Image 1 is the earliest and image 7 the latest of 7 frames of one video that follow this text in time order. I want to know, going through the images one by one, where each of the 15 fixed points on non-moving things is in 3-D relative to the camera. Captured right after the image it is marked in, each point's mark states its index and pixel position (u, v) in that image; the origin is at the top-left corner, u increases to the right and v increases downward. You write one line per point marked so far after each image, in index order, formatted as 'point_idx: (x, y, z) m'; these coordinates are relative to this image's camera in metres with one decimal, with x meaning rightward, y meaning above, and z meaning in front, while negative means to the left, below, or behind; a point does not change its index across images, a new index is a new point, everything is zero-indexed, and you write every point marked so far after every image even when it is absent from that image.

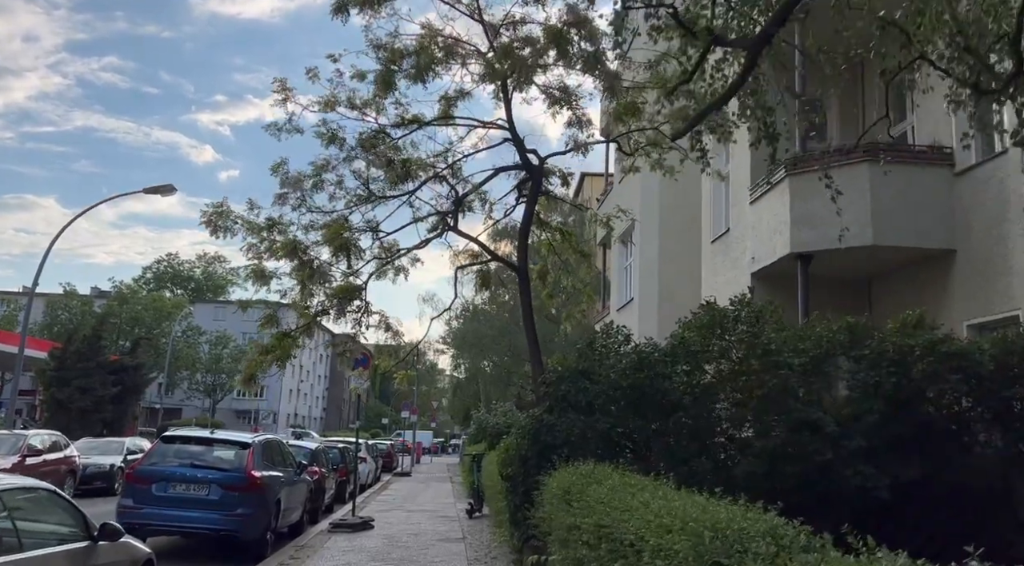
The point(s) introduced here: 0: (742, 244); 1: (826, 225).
0: (+3.8, +0.6, +14.8) m
1: (+4.3, +0.8, +12.2) m
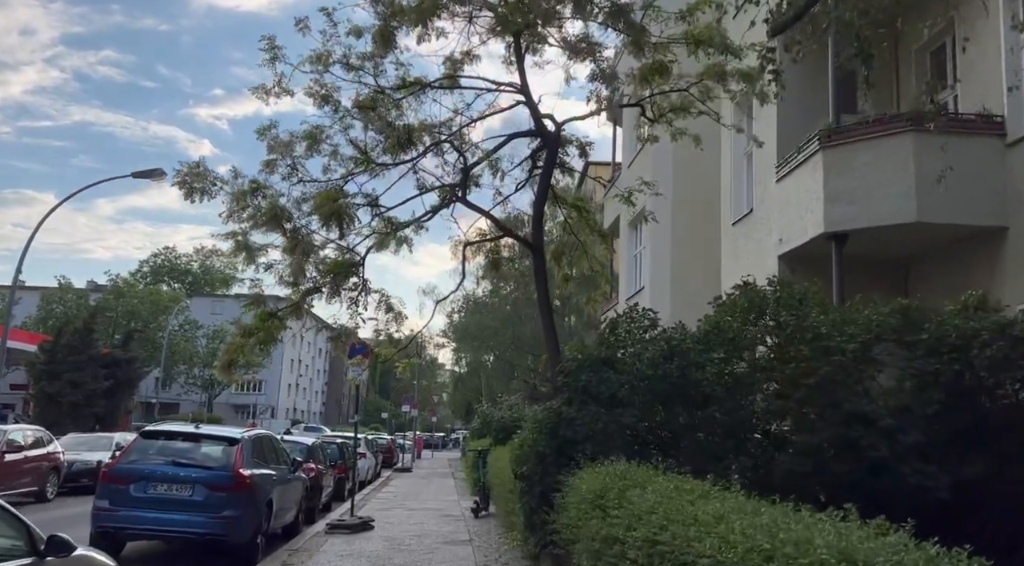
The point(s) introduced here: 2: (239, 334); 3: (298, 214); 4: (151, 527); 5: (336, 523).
0: (+4.0, +0.9, +13.8) m
1: (+4.4, +1.0, +11.2) m
2: (-3.0, -0.5, +9.6) m
3: (-2.3, +0.8, +9.5) m
4: (-4.0, -2.7, +9.8) m
5: (-2.7, -3.7, +13.6) m
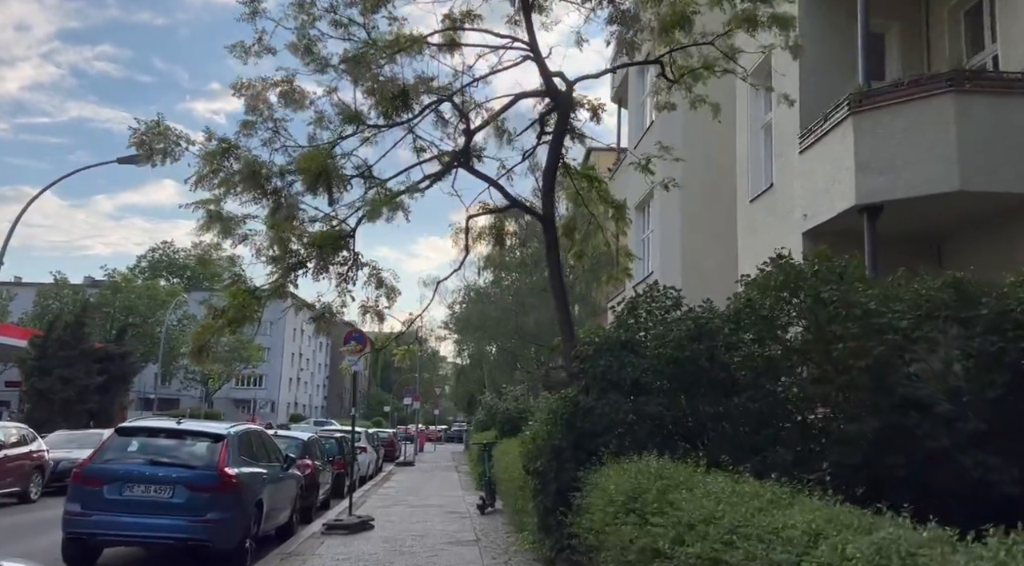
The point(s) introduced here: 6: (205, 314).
0: (+4.0, +1.2, +12.9) m
1: (+4.5, +1.3, +10.4) m
2: (-2.9, -0.3, +8.8) m
3: (-2.2, +0.9, +8.6) m
4: (-3.9, -2.5, +9.0) m
5: (-2.6, -3.4, +12.8) m
6: (-3.0, -0.3, +8.8) m
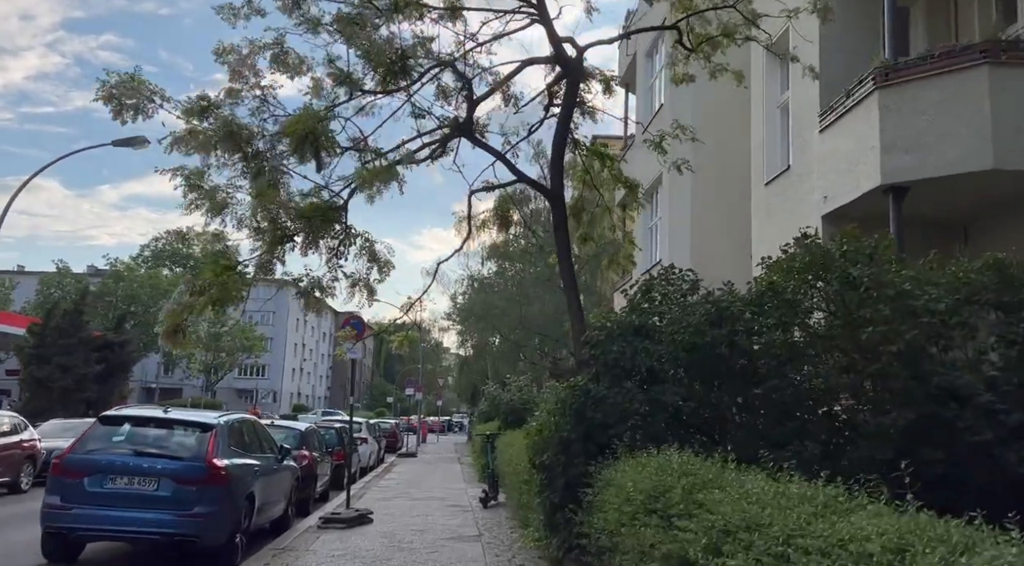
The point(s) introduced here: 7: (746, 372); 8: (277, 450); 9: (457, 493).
0: (+4.1, +1.4, +12.4) m
1: (+4.6, +1.5, +9.8) m
2: (-2.8, -0.2, +8.2) m
3: (-2.2, +1.1, +8.1) m
4: (-3.8, -2.3, +8.5) m
5: (-2.5, -3.2, +12.3) m
6: (-3.0, -0.1, +8.3) m
7: (+1.9, -0.7, +7.4) m
8: (-3.1, -2.2, +11.6) m
9: (-1.1, -4.1, +17.5) m
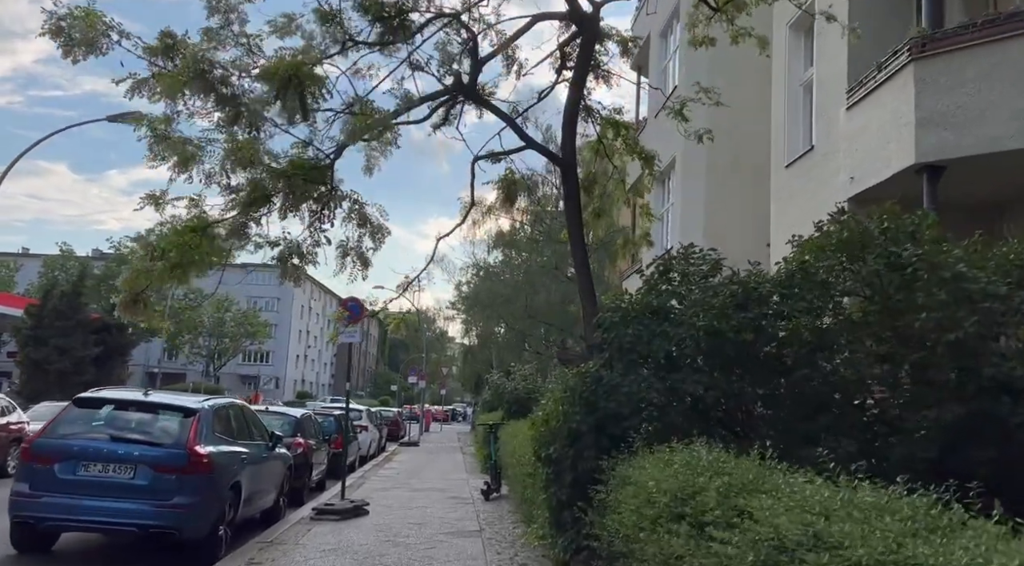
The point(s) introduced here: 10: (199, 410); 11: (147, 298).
0: (+4.2, +1.6, +11.7) m
1: (+4.7, +1.6, +9.1) m
2: (-2.8, +0.1, +7.6) m
3: (-2.1, +1.4, +7.5) m
4: (-3.8, -2.1, +7.9) m
5: (-2.5, -2.9, +11.7) m
6: (-2.9, +0.1, +7.6) m
7: (+2.0, -0.6, +6.8) m
8: (-3.0, -1.9, +11.0) m
9: (-1.0, -3.8, +16.9) m
10: (-3.1, -1.3, +8.9) m
11: (-2.9, -0.2, +7.7) m
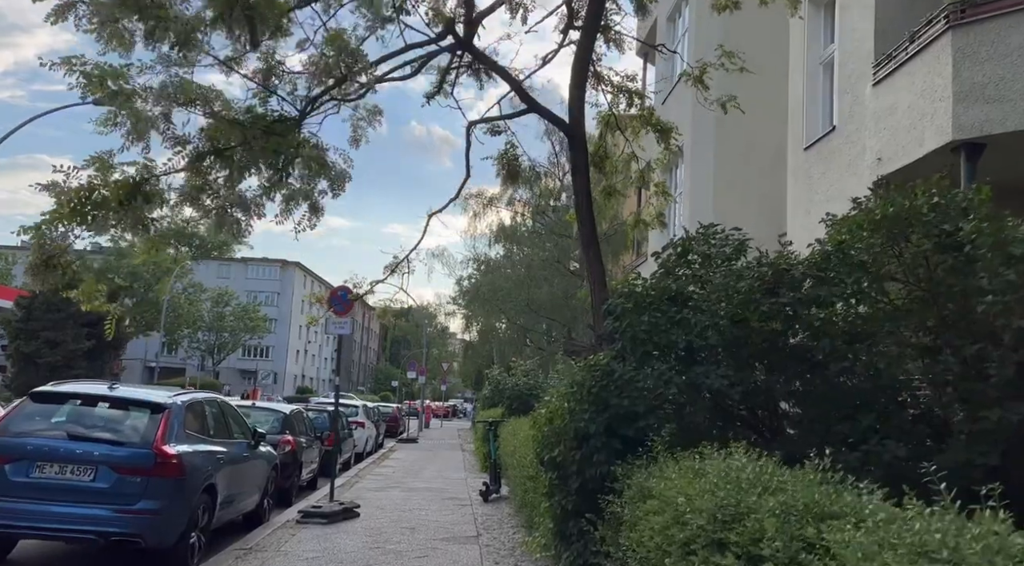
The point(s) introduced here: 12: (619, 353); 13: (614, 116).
0: (+4.2, +1.7, +10.9) m
1: (+4.7, +1.8, +8.3) m
2: (-2.8, +0.2, +6.8) m
3: (-2.1, +1.5, +6.7) m
4: (-3.8, -1.9, +7.1) m
5: (-2.5, -2.8, +11.0) m
6: (-2.9, +0.3, +6.9) m
7: (+2.0, -0.5, +6.0) m
8: (-3.0, -1.7, +10.2) m
9: (-1.0, -3.6, +16.2) m
10: (-3.1, -1.1, +8.1) m
11: (-2.9, 0.0, +7.0) m
12: (+0.7, -0.5, +6.3) m
13: (+1.0, +1.6, +8.9) m
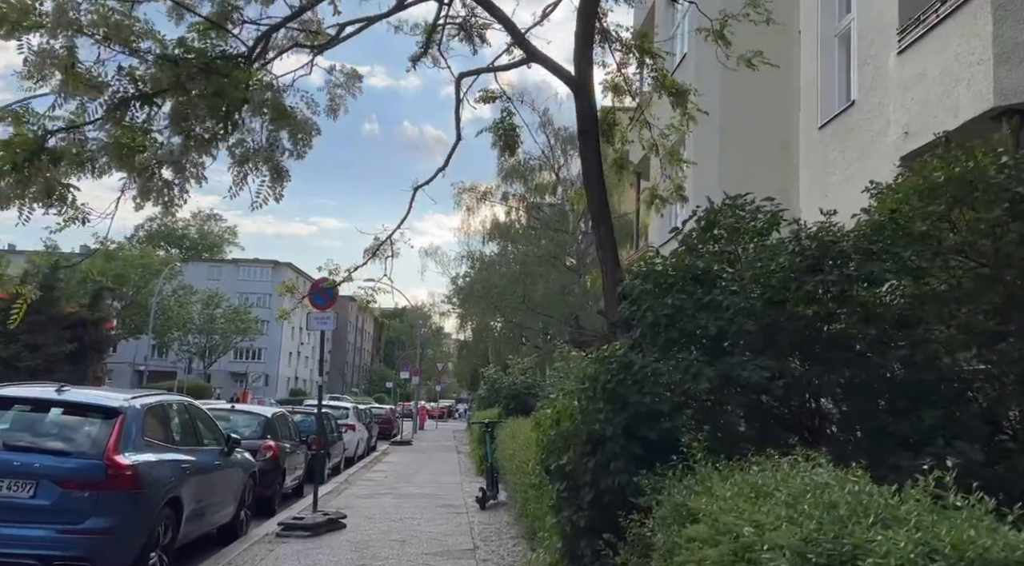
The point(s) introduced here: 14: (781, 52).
0: (+4.2, +1.9, +10.0) m
1: (+4.6, +1.9, +7.5) m
2: (-2.8, +0.3, +6.0) m
3: (-2.1, +1.6, +5.8) m
4: (-3.8, -1.8, +6.2) m
5: (-2.5, -2.7, +10.1) m
6: (-2.9, +0.4, +6.0) m
7: (+2.0, -0.3, +5.1) m
8: (-3.0, -1.7, +9.3) m
9: (-1.0, -3.5, +15.3) m
10: (-3.1, -1.0, +7.2) m
11: (-2.9, 0.0, +6.1) m
12: (+0.7, -0.4, +5.4) m
13: (+0.9, +1.8, +8.0) m
14: (+4.3, +3.5, +14.5) m
